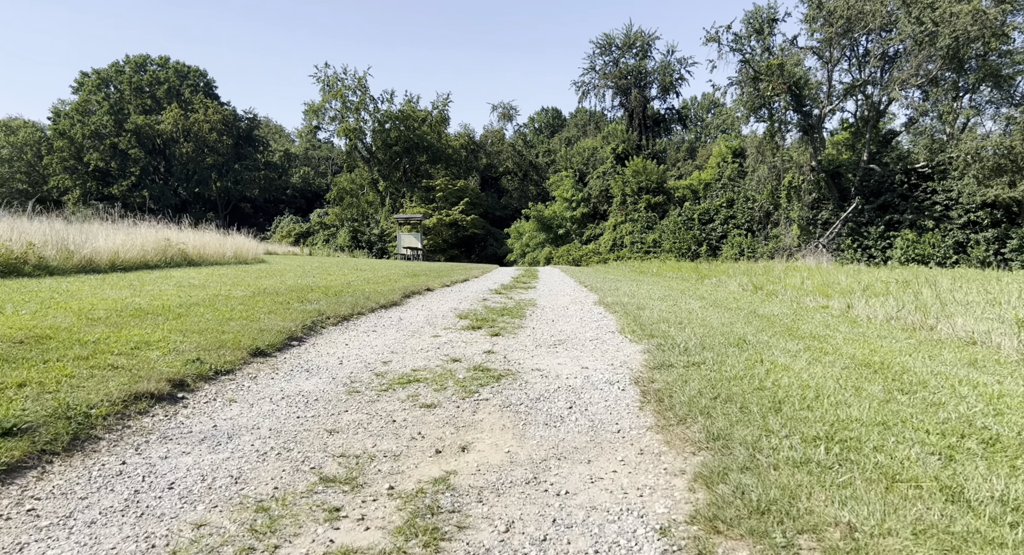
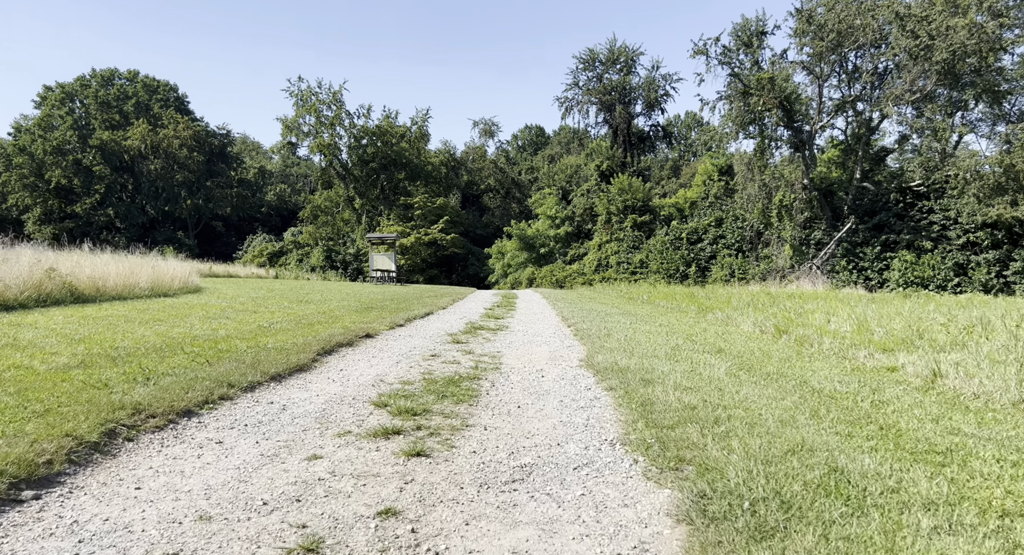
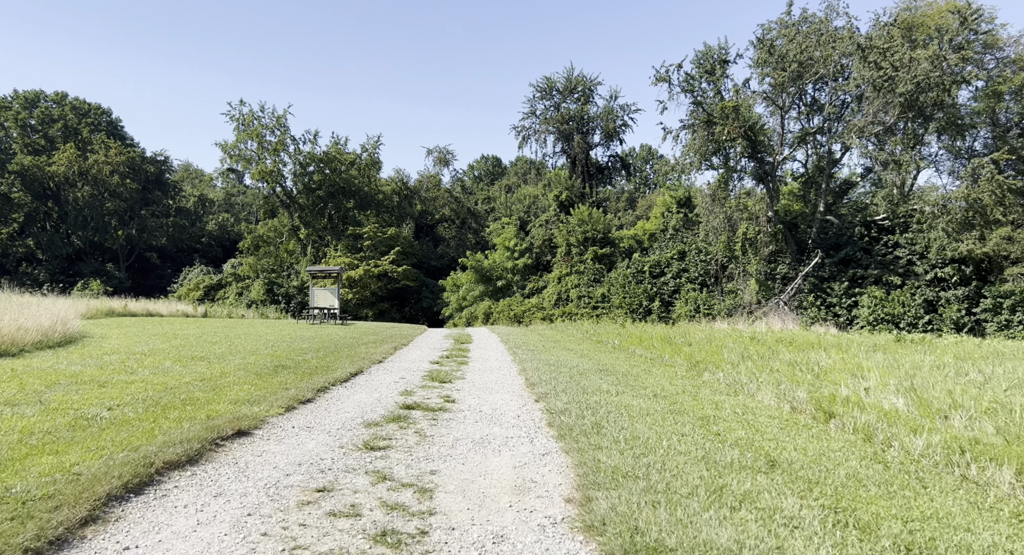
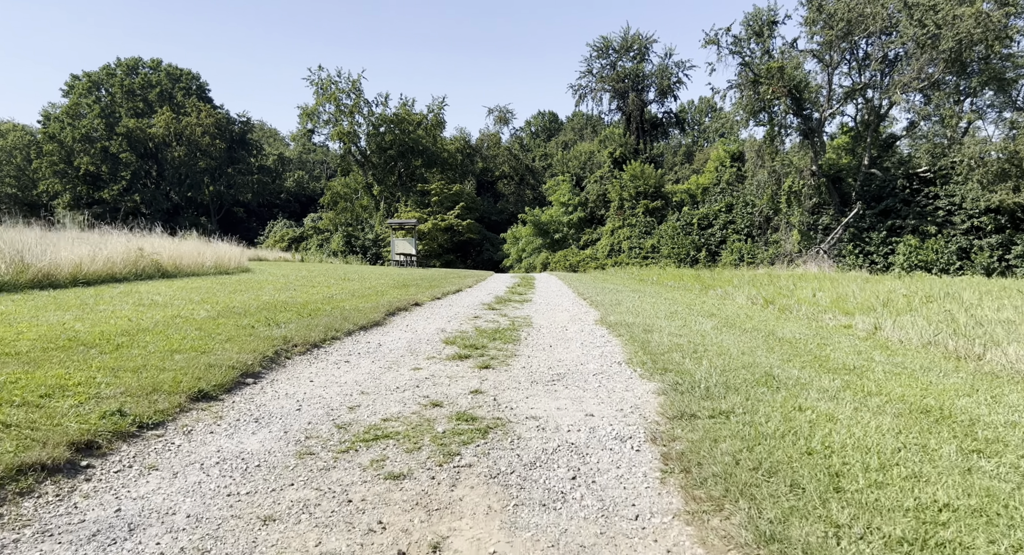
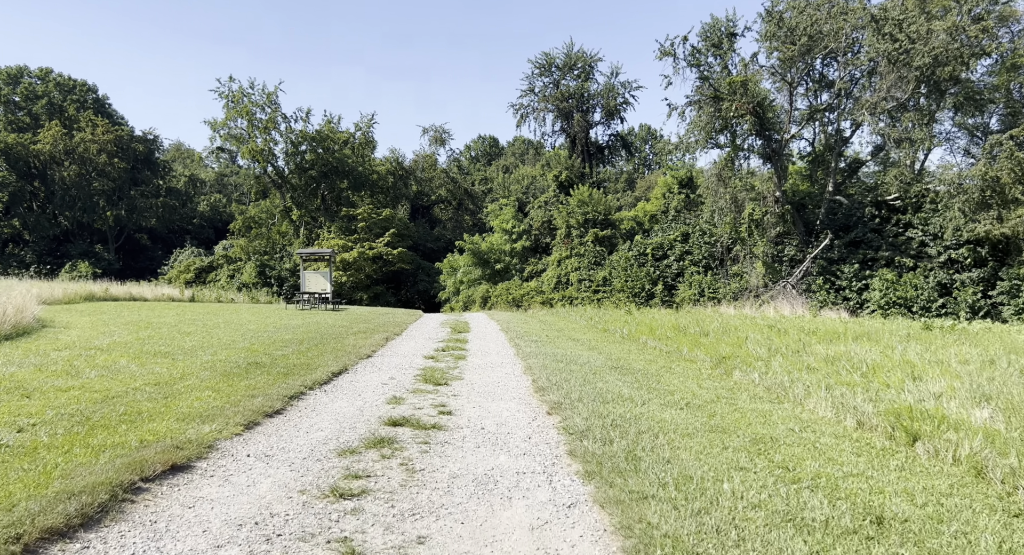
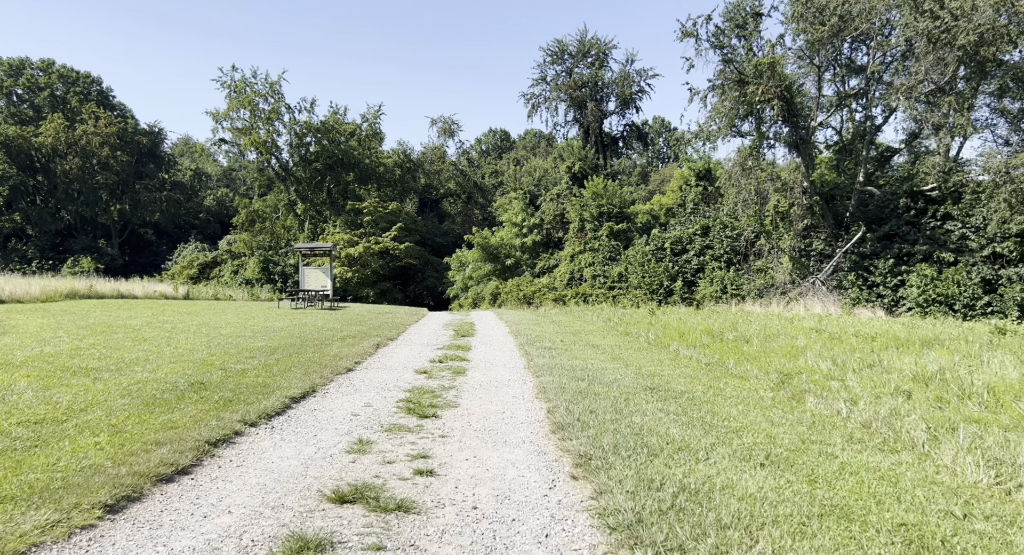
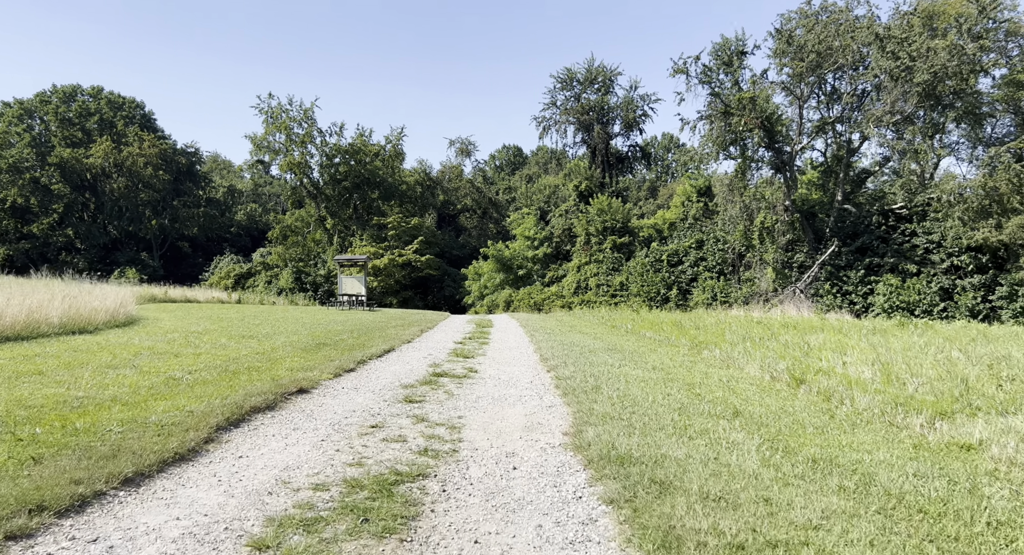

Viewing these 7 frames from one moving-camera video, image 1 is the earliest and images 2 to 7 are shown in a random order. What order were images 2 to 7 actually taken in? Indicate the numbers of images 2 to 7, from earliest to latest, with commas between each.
4, 2, 7, 3, 5, 6
